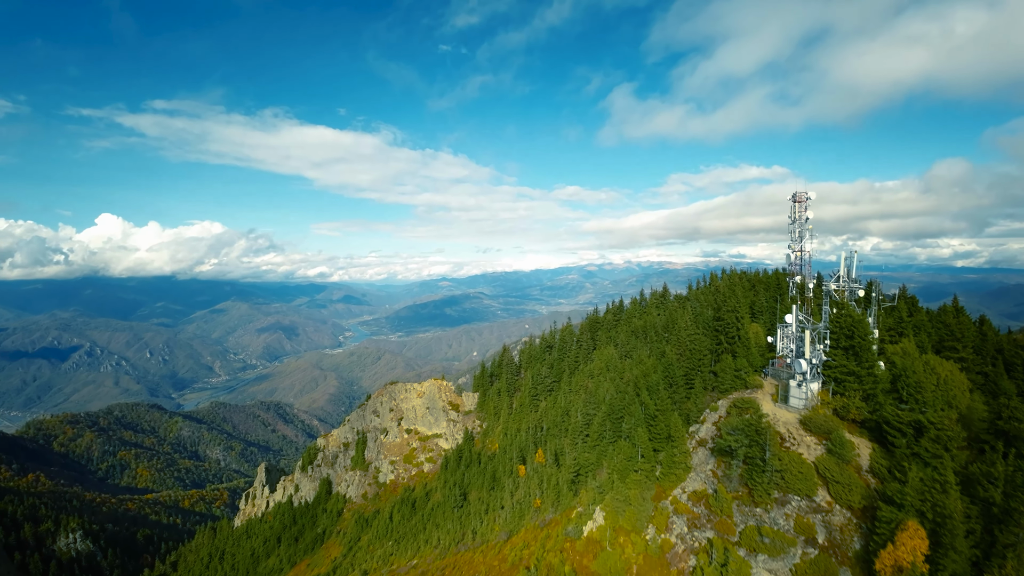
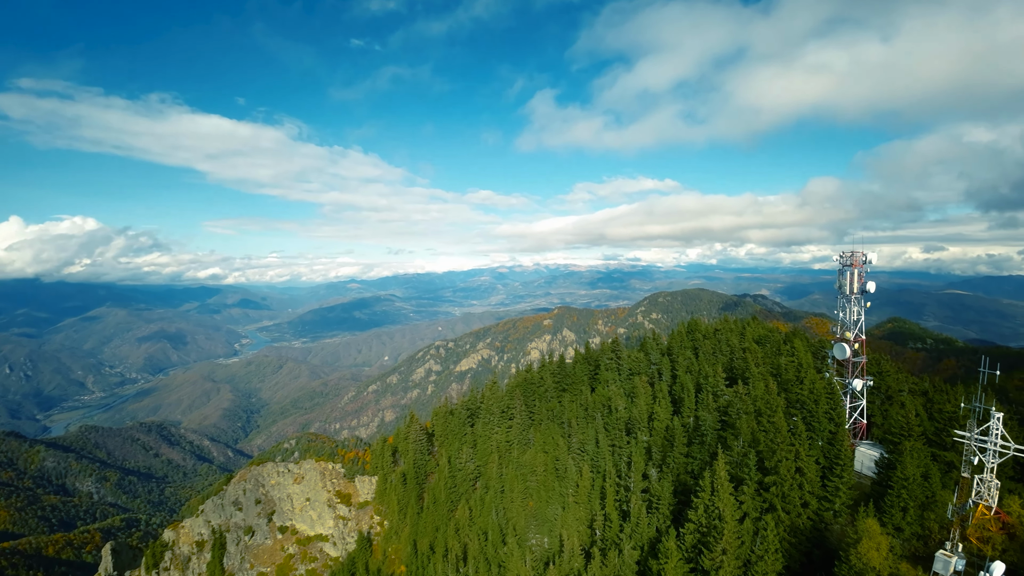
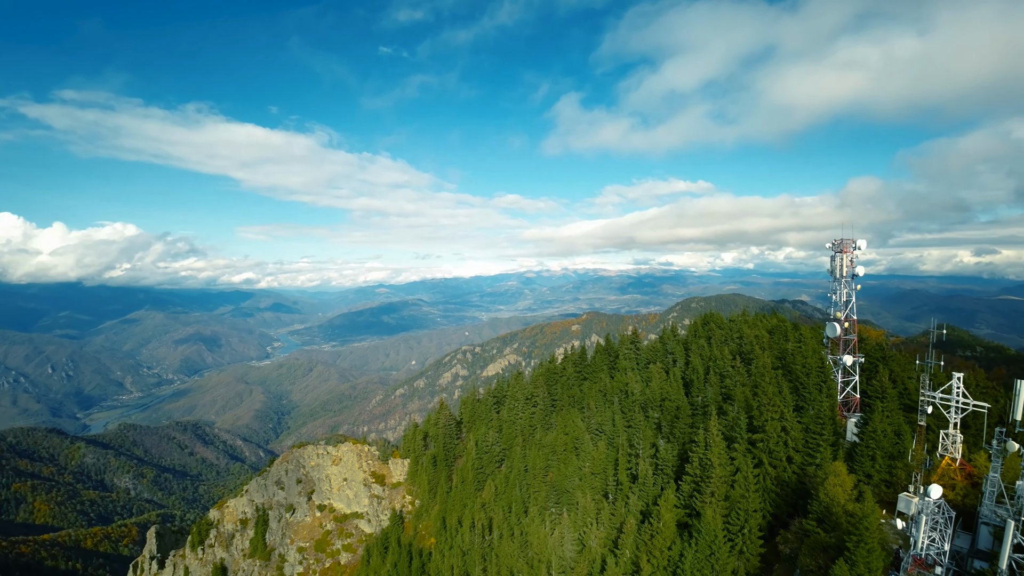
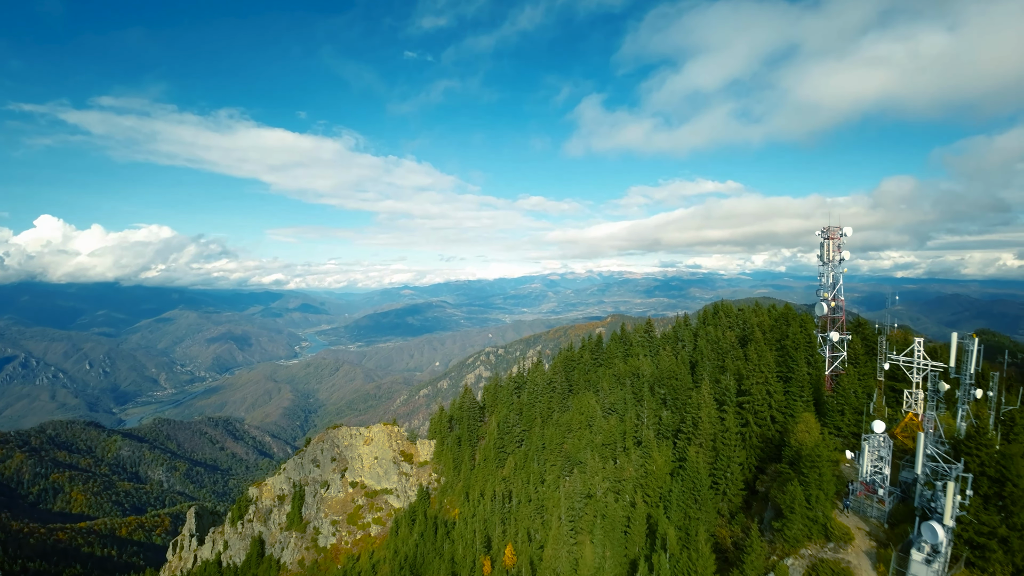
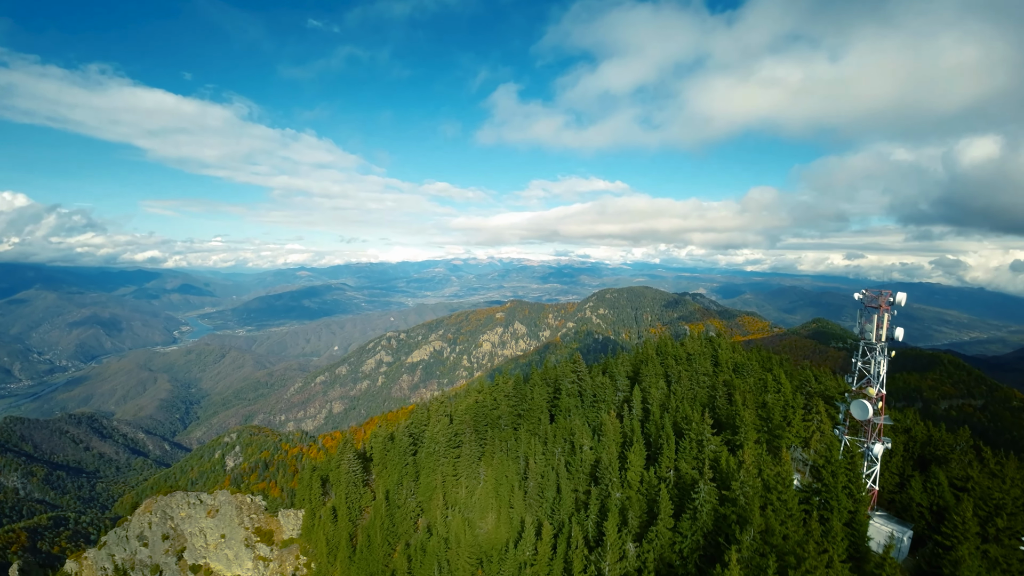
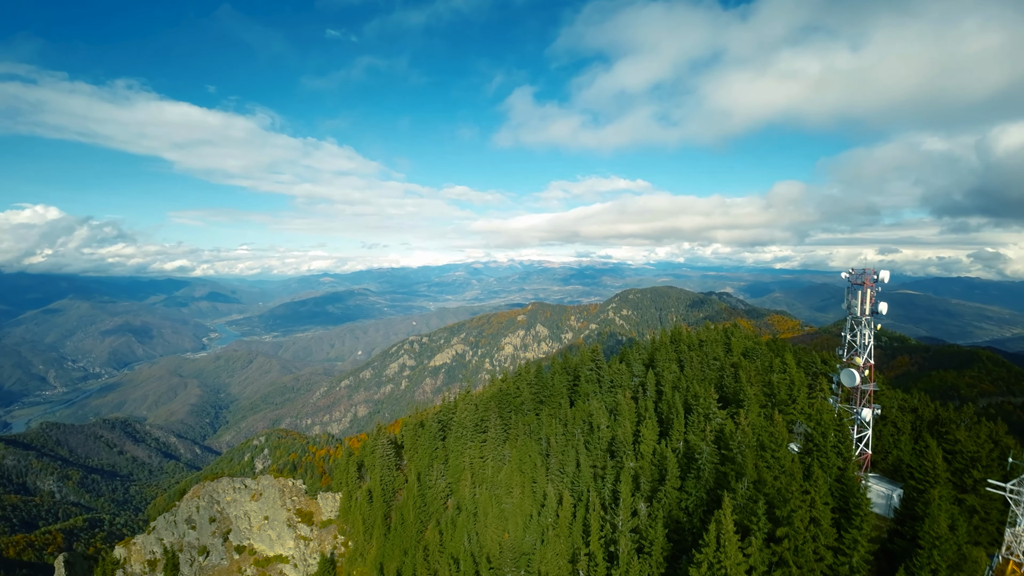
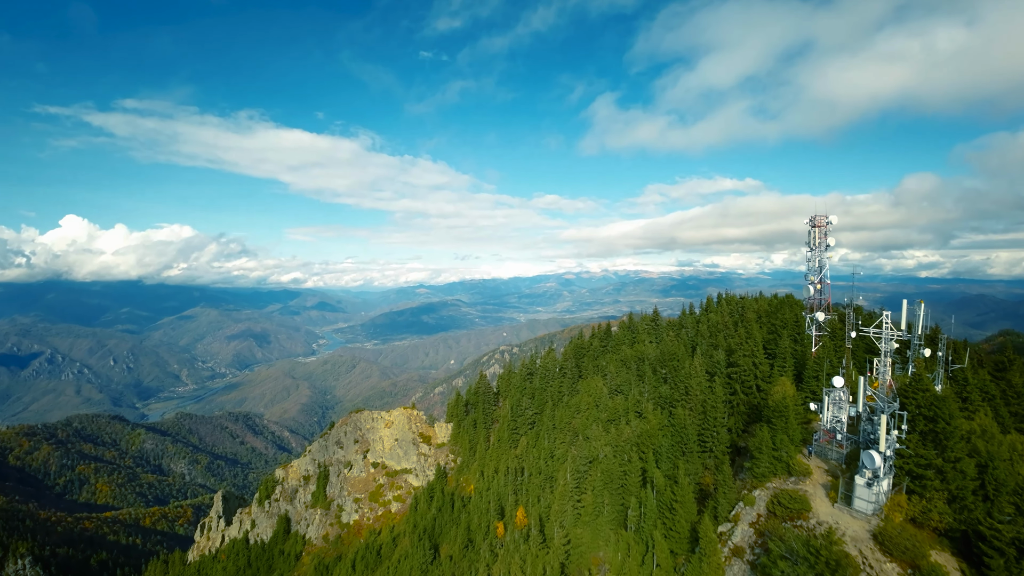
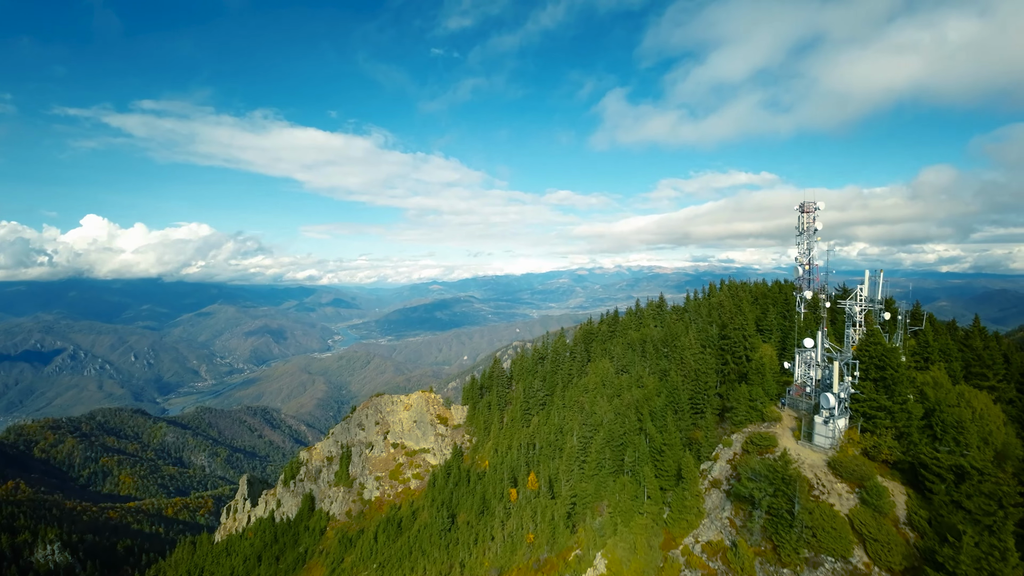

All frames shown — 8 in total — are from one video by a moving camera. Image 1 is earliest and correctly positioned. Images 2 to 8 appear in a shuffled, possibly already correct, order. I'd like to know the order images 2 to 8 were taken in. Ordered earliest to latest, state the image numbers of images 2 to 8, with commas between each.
8, 7, 4, 3, 2, 6, 5
